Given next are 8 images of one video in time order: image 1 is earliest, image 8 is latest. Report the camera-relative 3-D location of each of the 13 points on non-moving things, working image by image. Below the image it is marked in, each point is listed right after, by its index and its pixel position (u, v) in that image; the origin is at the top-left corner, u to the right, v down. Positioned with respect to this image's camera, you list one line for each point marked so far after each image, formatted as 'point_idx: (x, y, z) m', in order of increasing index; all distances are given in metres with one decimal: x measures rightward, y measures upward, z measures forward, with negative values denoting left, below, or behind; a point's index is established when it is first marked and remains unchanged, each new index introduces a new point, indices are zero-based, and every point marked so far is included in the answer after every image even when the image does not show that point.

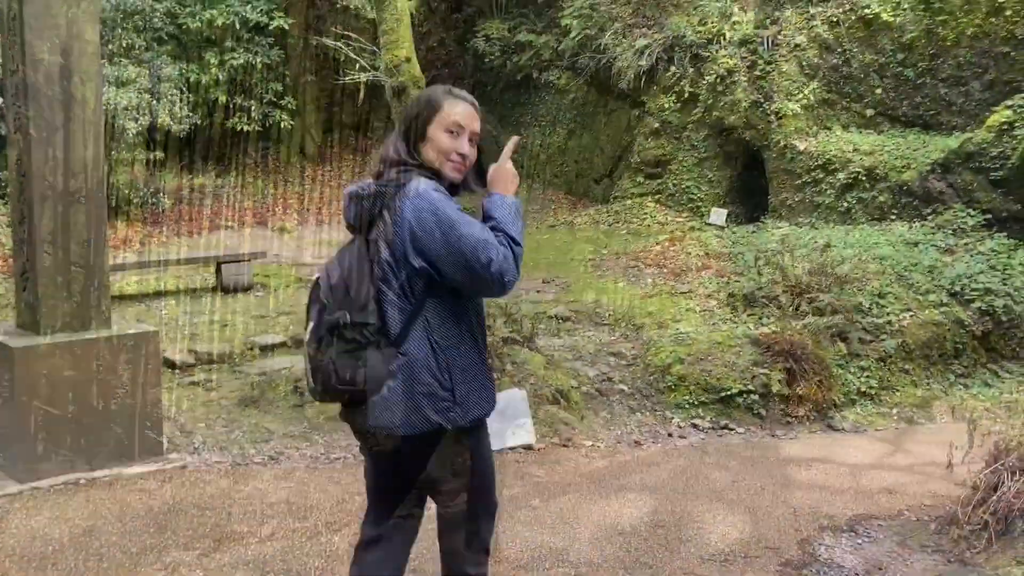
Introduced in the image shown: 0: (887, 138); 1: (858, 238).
0: (+5.2, +2.1, +13.2) m
1: (+4.0, +0.6, +10.8) m
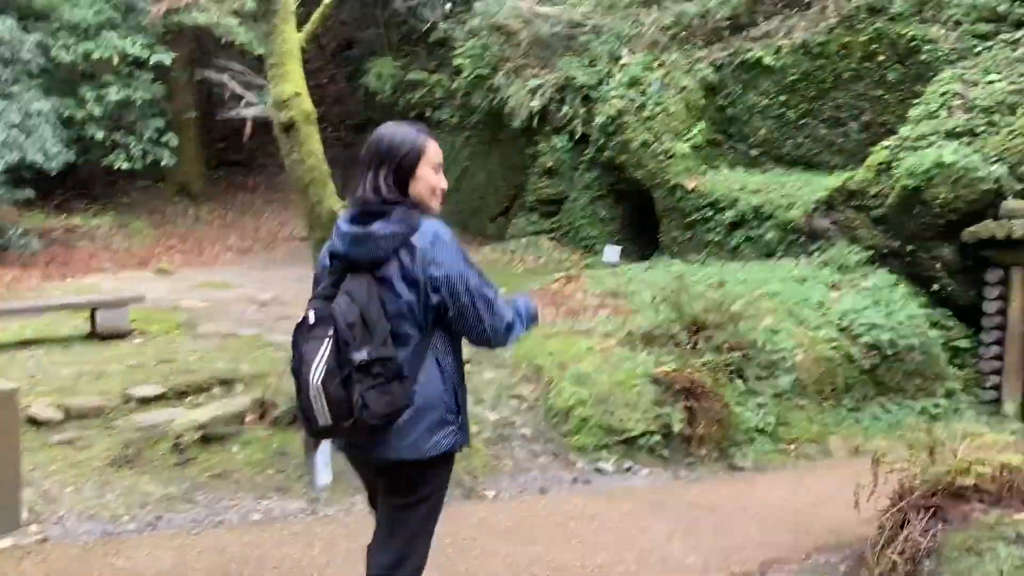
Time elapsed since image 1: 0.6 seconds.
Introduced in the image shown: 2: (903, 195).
0: (+3.7, +1.6, +13.6) m
1: (+2.8, +0.1, +11.0) m
2: (+4.5, +1.1, +11.0) m
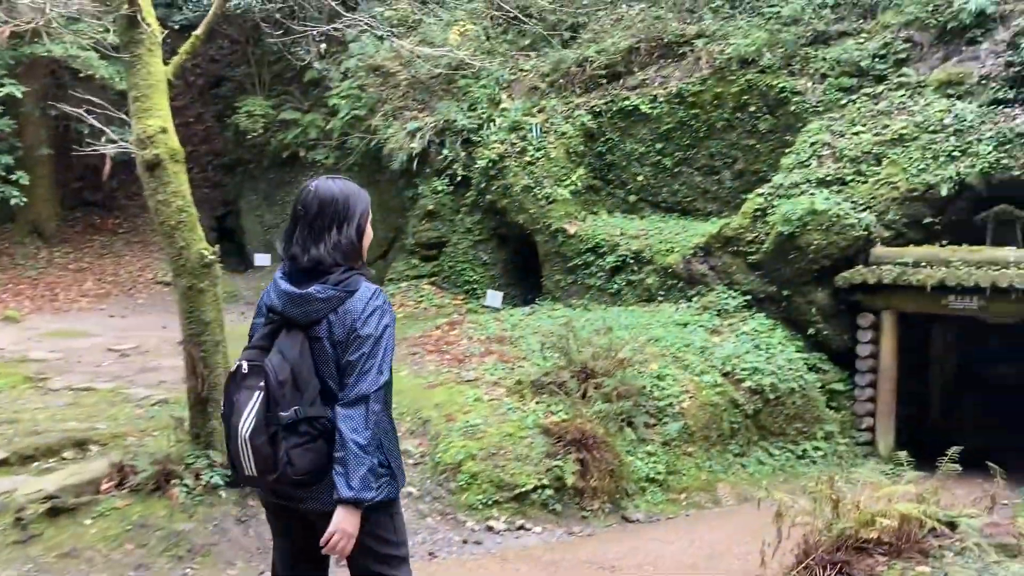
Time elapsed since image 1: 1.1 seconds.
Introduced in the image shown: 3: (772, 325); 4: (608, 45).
0: (+2.0, +0.9, +13.7) m
1: (+1.4, -0.4, +11.0) m
2: (+3.2, +0.6, +11.2) m
3: (+3.1, -0.4, +11.0) m
4: (+1.6, +4.0, +15.4) m
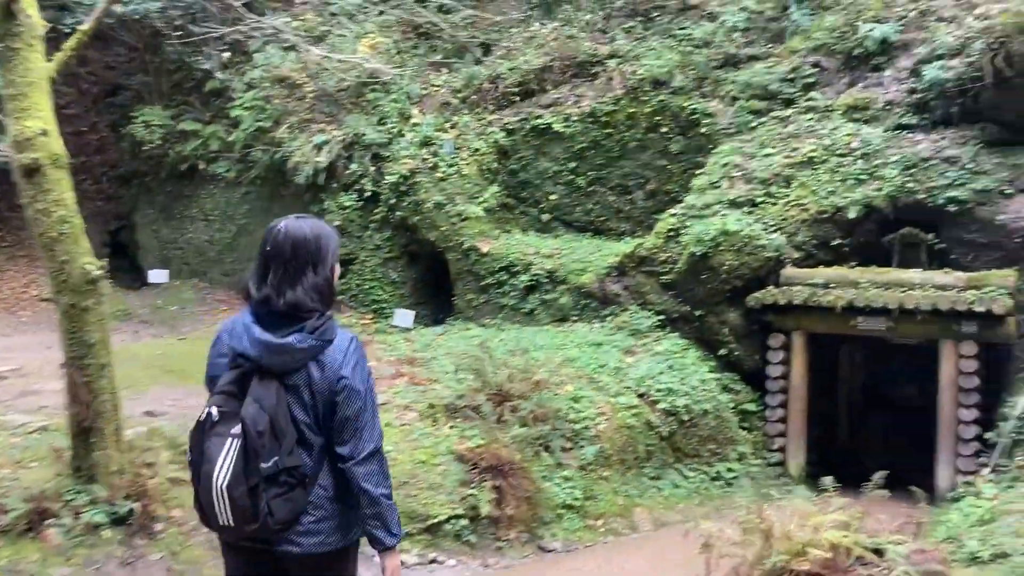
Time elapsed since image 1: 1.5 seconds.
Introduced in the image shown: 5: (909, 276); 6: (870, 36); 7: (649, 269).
0: (+0.8, +0.7, +13.6) m
1: (+0.4, -0.6, +10.8) m
2: (+2.1, +0.3, +11.2) m
3: (+2.0, -0.7, +11.0) m
4: (+0.1, +3.7, +15.3) m
5: (+4.2, +0.1, +10.1) m
6: (+4.8, +3.4, +12.6) m
7: (+1.7, +0.2, +11.7) m
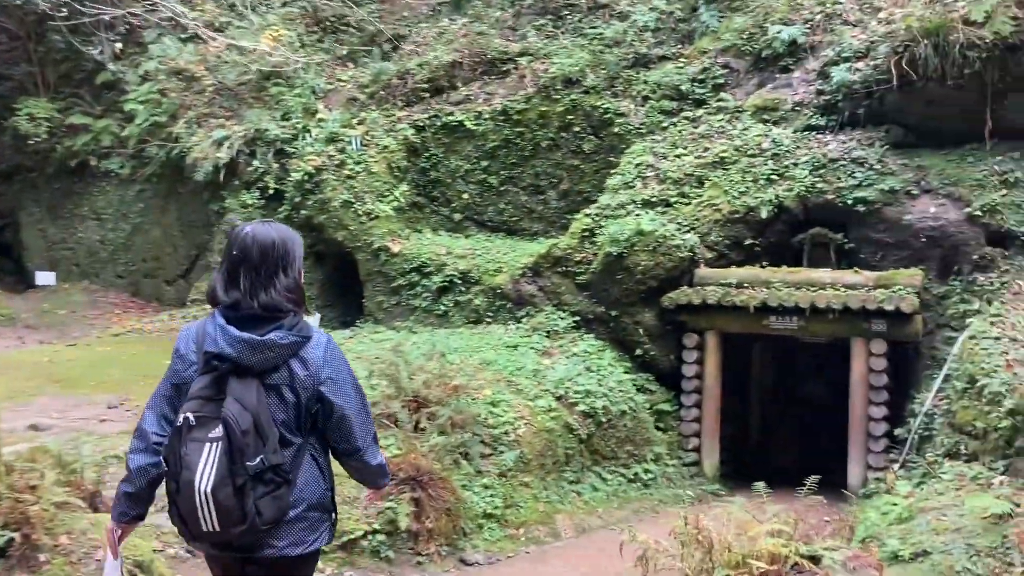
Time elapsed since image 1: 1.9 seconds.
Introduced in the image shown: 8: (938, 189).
0: (-0.5, +0.6, +13.3) m
1: (-0.5, -0.6, +10.5) m
2: (+1.1, +0.3, +11.1) m
3: (+1.1, -0.7, +10.8) m
4: (-1.3, +3.6, +14.9) m
5: (+3.3, +0.1, +10.2) m
6: (+3.6, +3.4, +12.7) m
7: (+0.6, +0.2, +11.5) m
8: (+4.6, +1.1, +10.3) m
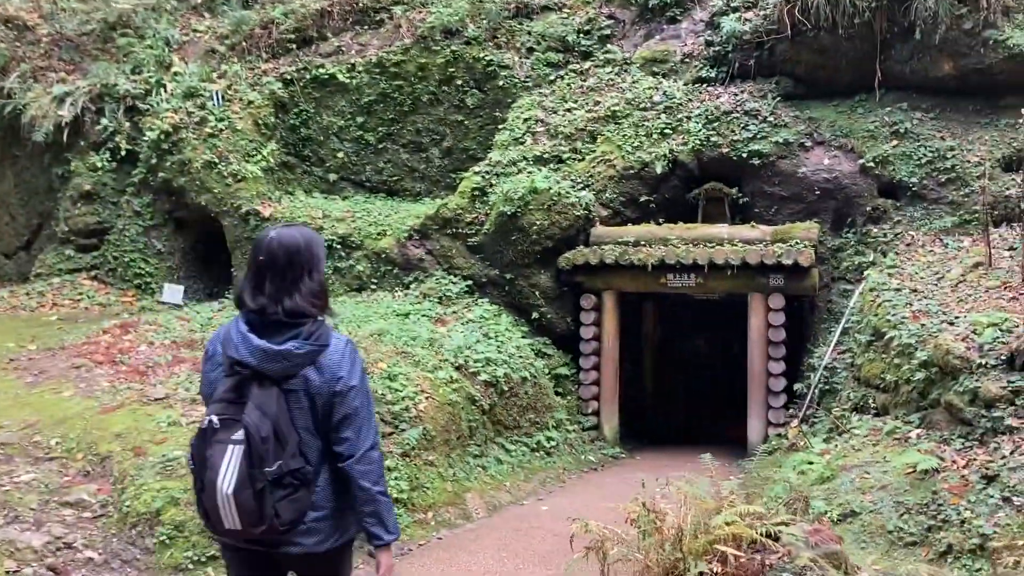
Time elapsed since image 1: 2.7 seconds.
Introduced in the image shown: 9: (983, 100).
0: (-2.1, +1.1, +12.5) m
1: (-1.7, -0.3, +9.7) m
2: (-0.2, +0.7, +10.5) m
3: (-0.1, -0.2, +10.3) m
4: (-3.2, +4.1, +13.8) m
5: (+2.2, +0.6, +10.0) m
6: (+2.0, +3.9, +12.4) m
7: (-0.7, +0.7, +10.9) m
8: (+3.4, +1.6, +10.2) m
9: (+5.1, +2.1, +10.2) m
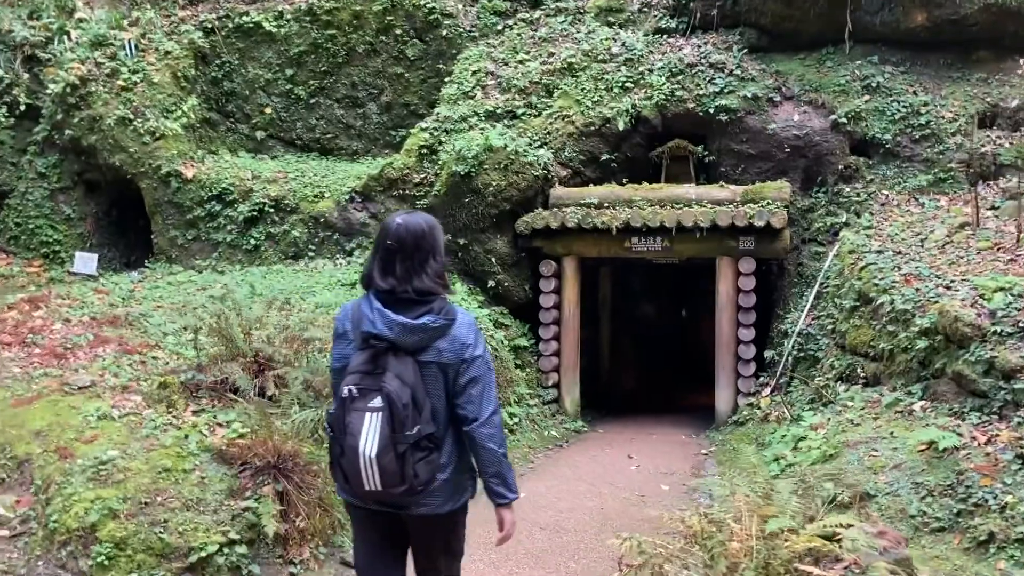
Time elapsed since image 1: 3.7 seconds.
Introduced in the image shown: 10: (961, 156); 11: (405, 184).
0: (-2.7, +1.5, +11.5) m
1: (-2.1, 0.0, +8.9) m
2: (-0.7, +1.1, +9.7) m
3: (-0.6, +0.1, +9.6) m
4: (-4.0, +4.6, +12.6) m
5: (+1.7, +1.0, +9.4) m
6: (+1.3, +4.4, +11.7) m
7: (-1.2, +1.0, +10.1) m
8: (+3.0, +2.0, +9.7) m
9: (+4.6, +2.5, +9.8) m
10: (+4.3, +1.3, +9.0) m
11: (-1.1, +1.1, +10.0) m
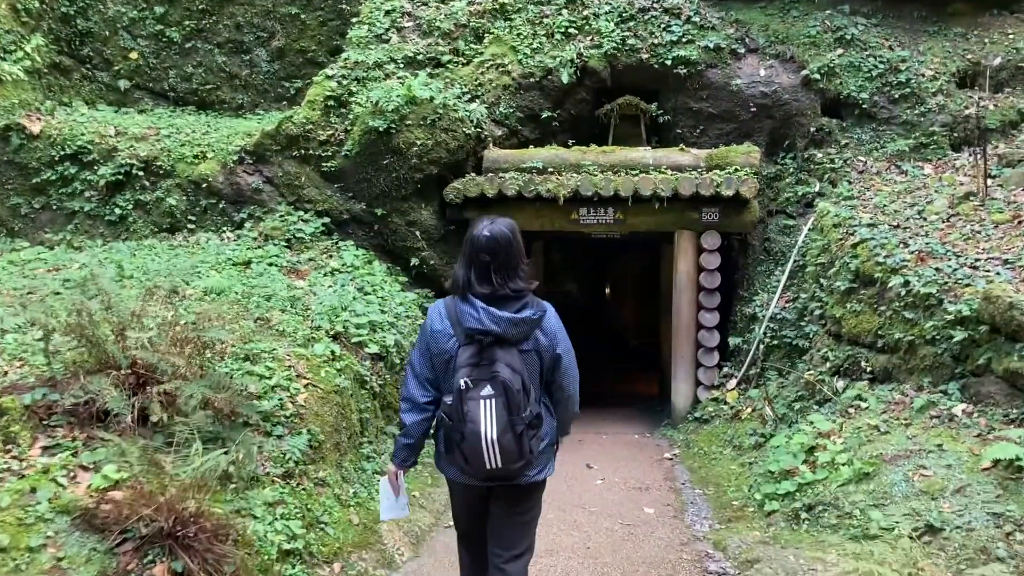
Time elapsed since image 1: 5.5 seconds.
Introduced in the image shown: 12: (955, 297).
0: (-3.6, +1.7, +9.6) m
1: (-2.6, +0.2, +7.1) m
2: (-1.3, +1.3, +8.2) m
3: (-1.2, +0.3, +8.0) m
4: (-5.0, +4.8, +10.5) m
5: (+1.1, +1.2, +8.2) m
6: (+0.4, +4.6, +10.2) m
7: (-1.9, +1.2, +8.4) m
8: (+2.3, +2.2, +8.6) m
9: (+3.9, +2.7, +8.9) m
10: (+3.7, +1.5, +8.1) m
11: (-1.8, +1.3, +8.4) m
12: (+2.7, -0.1, +5.8) m
